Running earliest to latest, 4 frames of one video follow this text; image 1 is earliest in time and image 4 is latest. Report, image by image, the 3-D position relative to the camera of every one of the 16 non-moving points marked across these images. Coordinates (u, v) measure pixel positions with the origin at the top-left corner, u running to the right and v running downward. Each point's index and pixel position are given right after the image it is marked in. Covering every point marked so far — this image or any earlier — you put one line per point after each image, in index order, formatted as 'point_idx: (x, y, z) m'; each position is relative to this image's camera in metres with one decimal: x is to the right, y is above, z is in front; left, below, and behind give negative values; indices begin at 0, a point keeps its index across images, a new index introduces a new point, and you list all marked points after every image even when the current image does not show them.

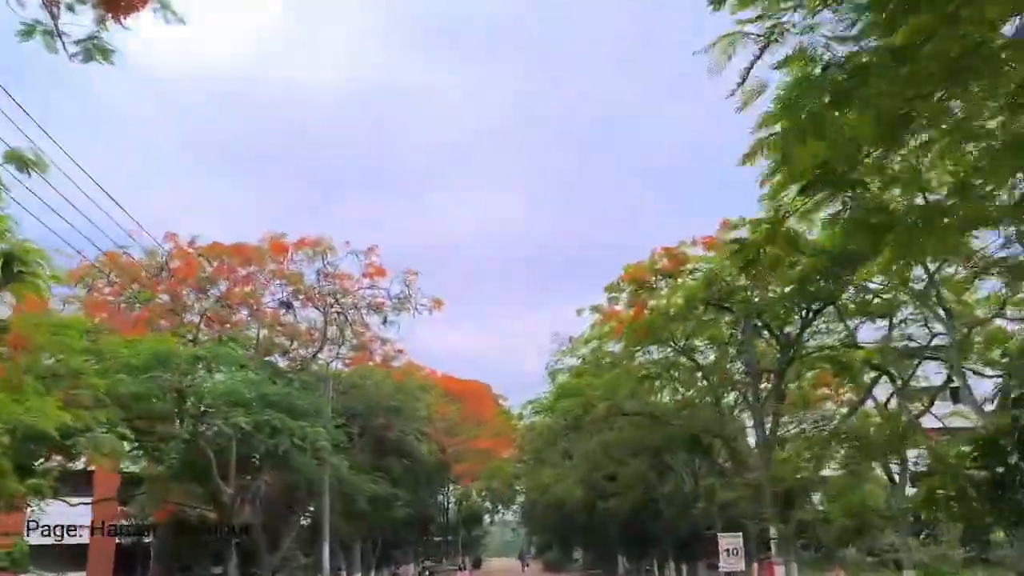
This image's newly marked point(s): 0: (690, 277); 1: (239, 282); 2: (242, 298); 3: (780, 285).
0: (+3.8, +0.3, +18.7) m
1: (-5.6, +0.2, +18.2) m
2: (-5.5, -0.2, +18.2) m
3: (+5.5, +0.3, +18.3) m
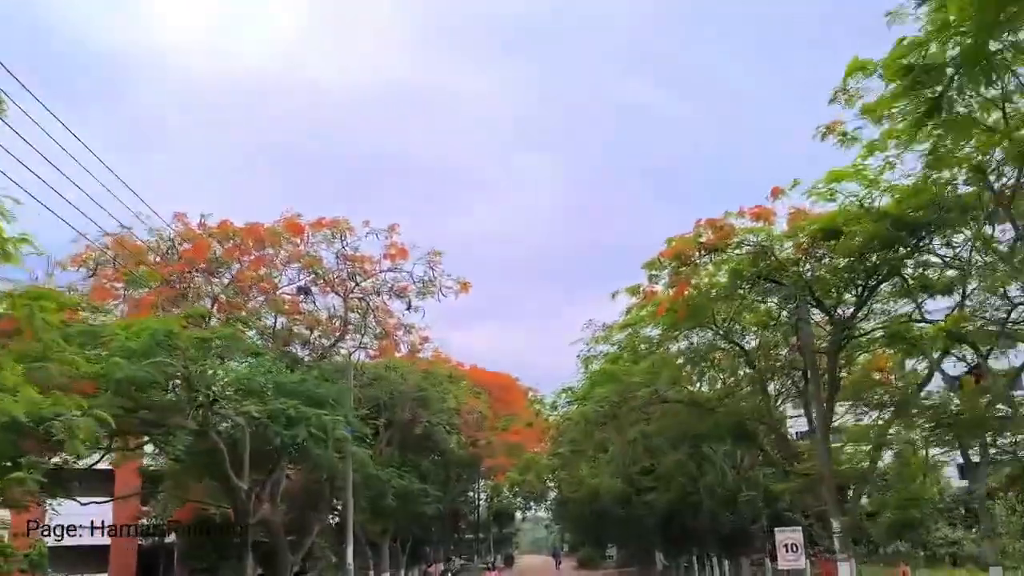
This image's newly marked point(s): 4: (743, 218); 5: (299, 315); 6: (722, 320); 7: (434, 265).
0: (+4.4, +0.8, +17.3) m
1: (-5.0, +0.6, +17.1) m
2: (-4.9, +0.2, +17.1) m
3: (+6.1, +0.8, +16.9) m
4: (+4.1, +1.3, +16.1) m
5: (-4.8, -0.6, +20.3) m
6: (+4.7, -0.7, +19.8) m
7: (-1.6, +0.5, +18.5) m
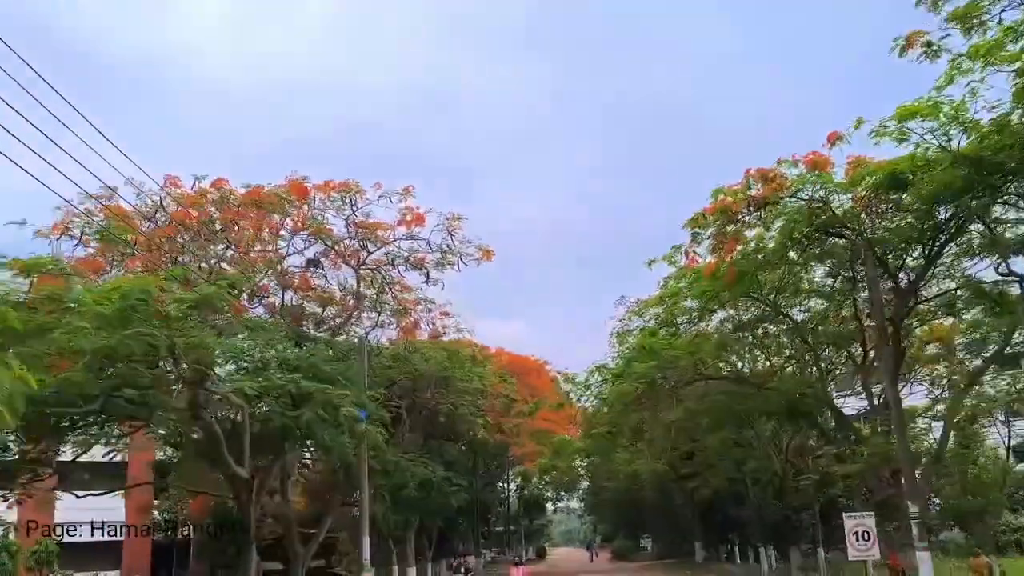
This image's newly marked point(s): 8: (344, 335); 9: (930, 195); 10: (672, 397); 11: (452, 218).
0: (+4.9, +1.4, +15.5) m
1: (-4.5, +1.1, +15.6) m
2: (-4.4, +0.7, +15.6) m
3: (+6.5, +1.5, +15.0) m
4: (+4.5, +2.0, +14.4) m
5: (-4.2, 0.0, +18.9) m
6: (+5.2, 0.0, +18.1) m
7: (-1.1, +1.1, +17.0) m
8: (-3.7, -1.0, +19.4) m
9: (+6.4, +1.4, +13.7) m
10: (+3.4, -2.4, +19.2) m
11: (-1.2, +1.3, +17.0) m
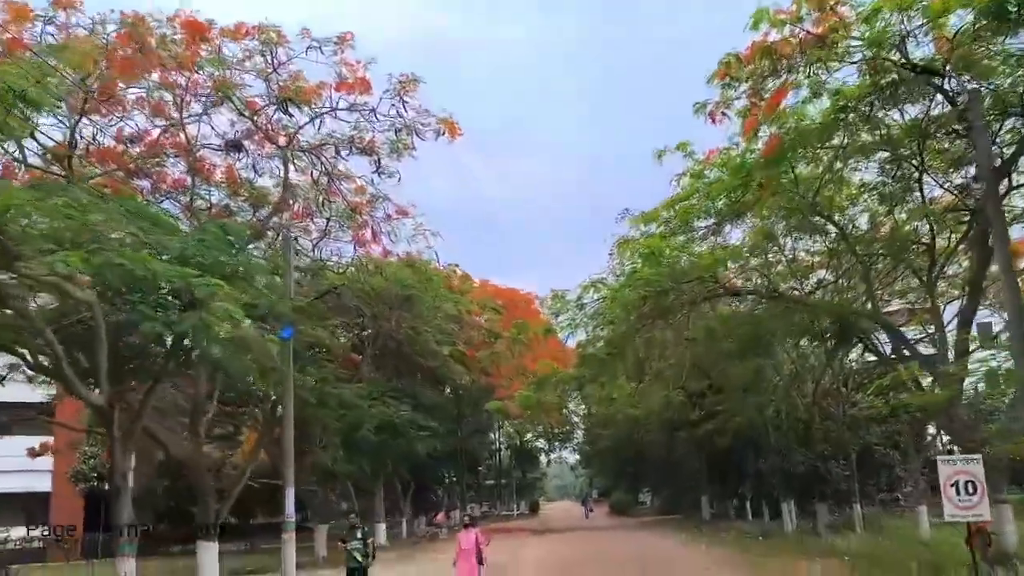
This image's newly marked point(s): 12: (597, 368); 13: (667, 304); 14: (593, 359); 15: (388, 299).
0: (+4.4, +3.0, +11.7) m
1: (-5.0, +2.7, +11.8) m
2: (-4.9, +2.3, +11.8) m
3: (+6.1, +3.1, +11.2) m
4: (+4.1, +3.5, +10.5) m
5: (-4.6, +1.8, +15.0) m
6: (+4.8, +1.7, +14.3) m
7: (-1.5, +2.8, +13.1) m
8: (-4.1, +0.8, +15.6) m
9: (+6.0, +2.9, +9.9) m
10: (+3.0, -0.6, +15.5) m
11: (-1.6, +3.0, +13.2) m
12: (+1.5, -1.4, +15.7) m
13: (+2.6, -0.3, +15.1) m
14: (+1.4, -1.2, +15.5) m
15: (-2.6, -0.2, +18.6) m
